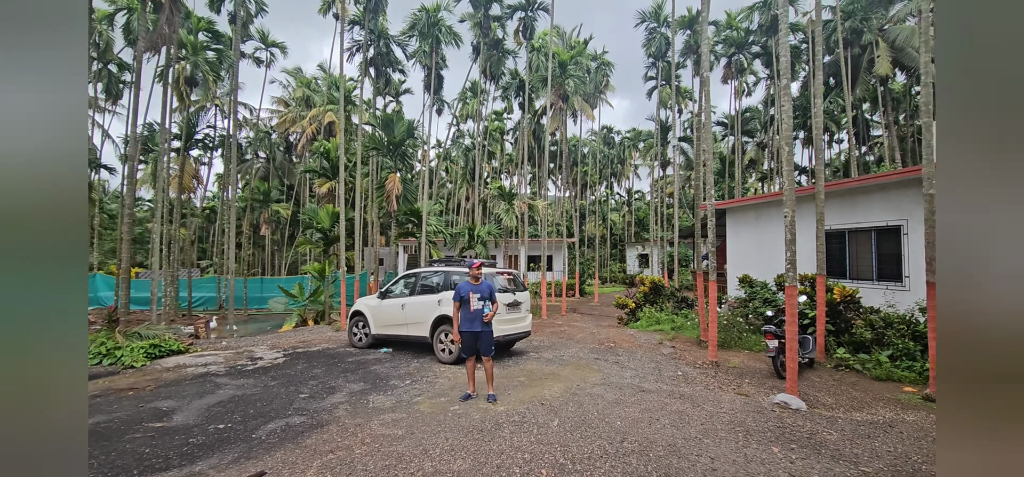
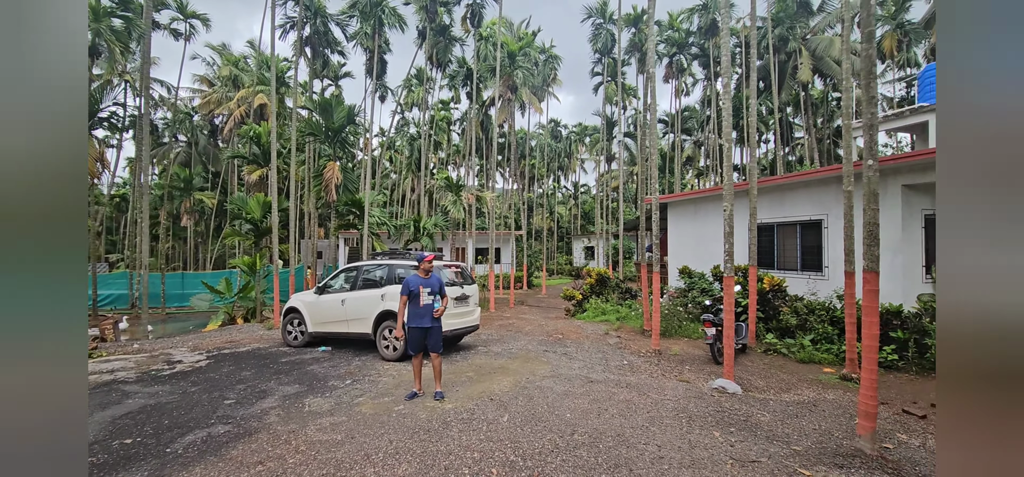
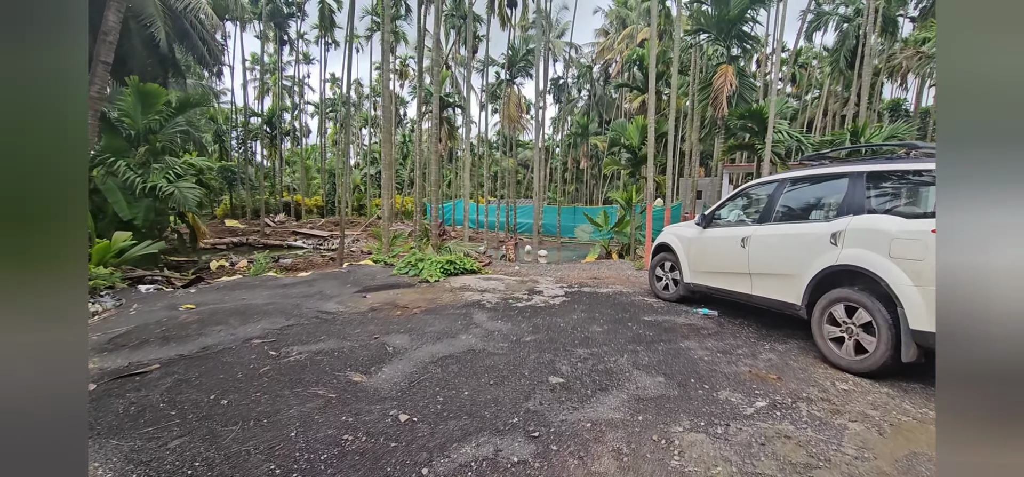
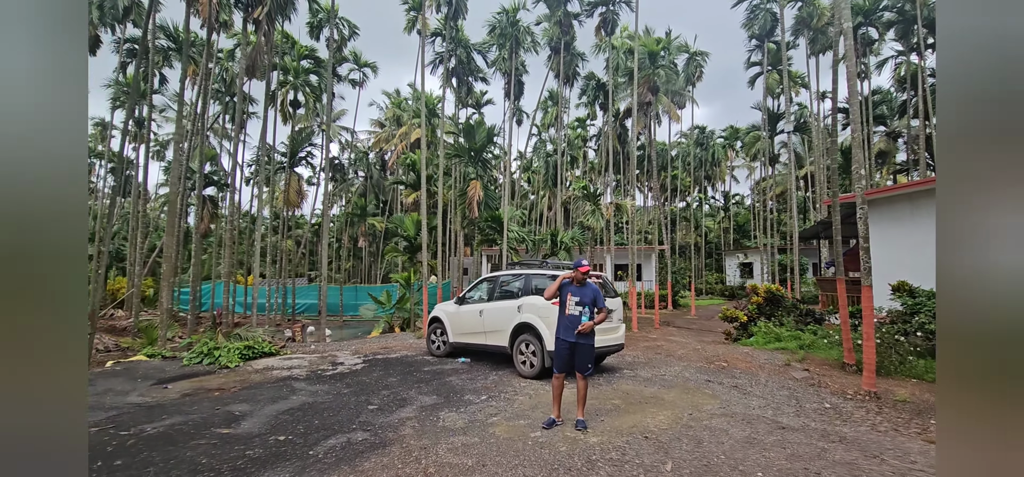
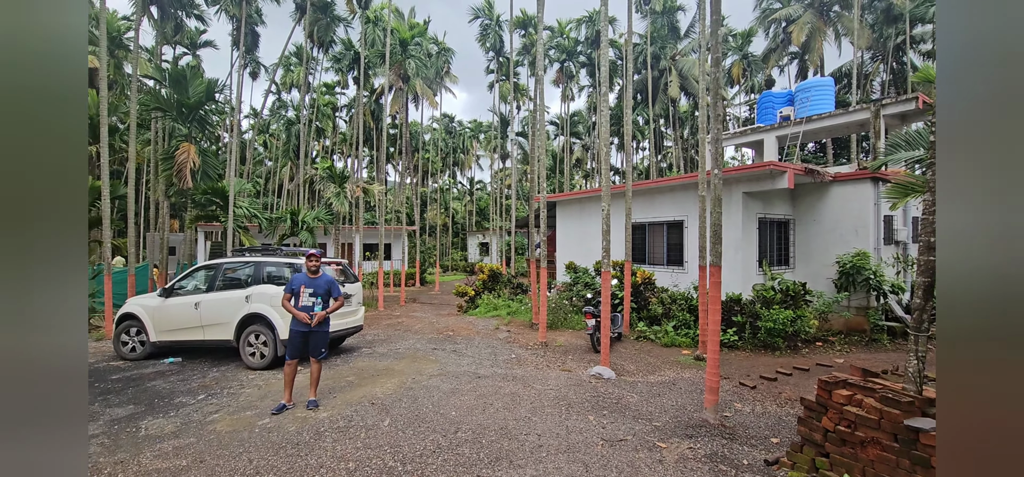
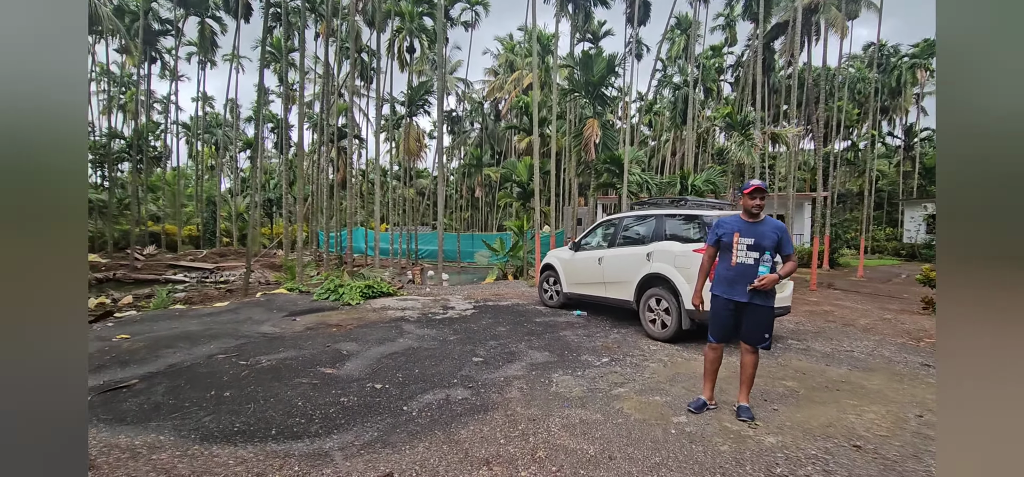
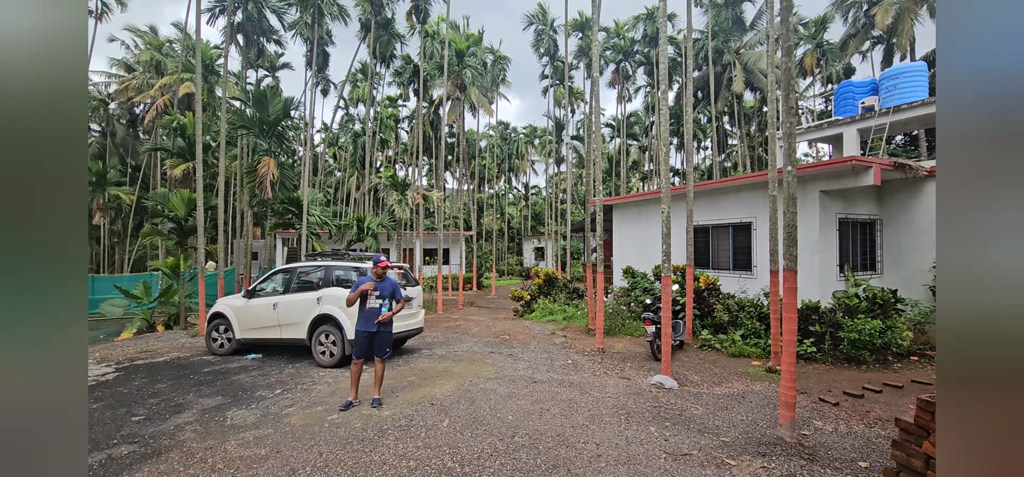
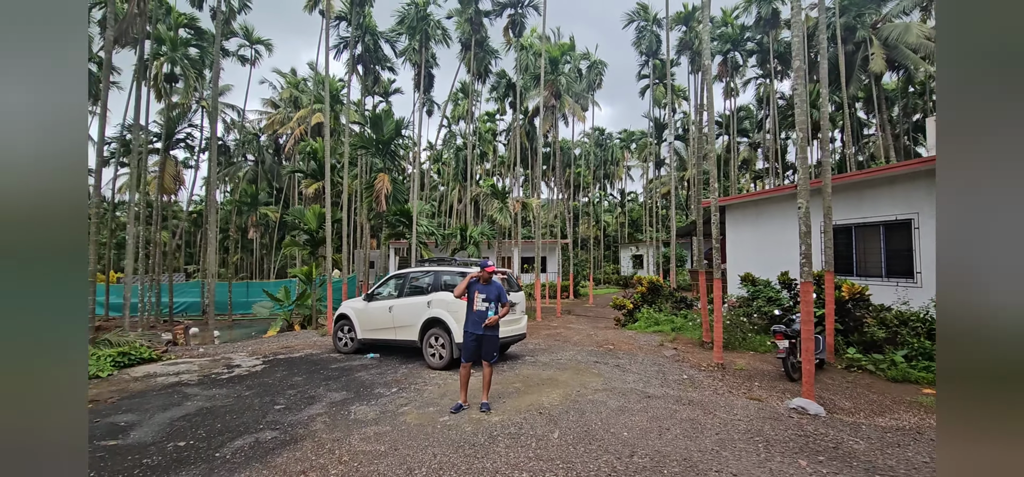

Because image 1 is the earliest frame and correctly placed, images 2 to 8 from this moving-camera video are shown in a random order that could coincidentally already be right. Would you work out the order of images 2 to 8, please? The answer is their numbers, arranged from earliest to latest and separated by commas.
2, 5, 7, 8, 4, 6, 3
